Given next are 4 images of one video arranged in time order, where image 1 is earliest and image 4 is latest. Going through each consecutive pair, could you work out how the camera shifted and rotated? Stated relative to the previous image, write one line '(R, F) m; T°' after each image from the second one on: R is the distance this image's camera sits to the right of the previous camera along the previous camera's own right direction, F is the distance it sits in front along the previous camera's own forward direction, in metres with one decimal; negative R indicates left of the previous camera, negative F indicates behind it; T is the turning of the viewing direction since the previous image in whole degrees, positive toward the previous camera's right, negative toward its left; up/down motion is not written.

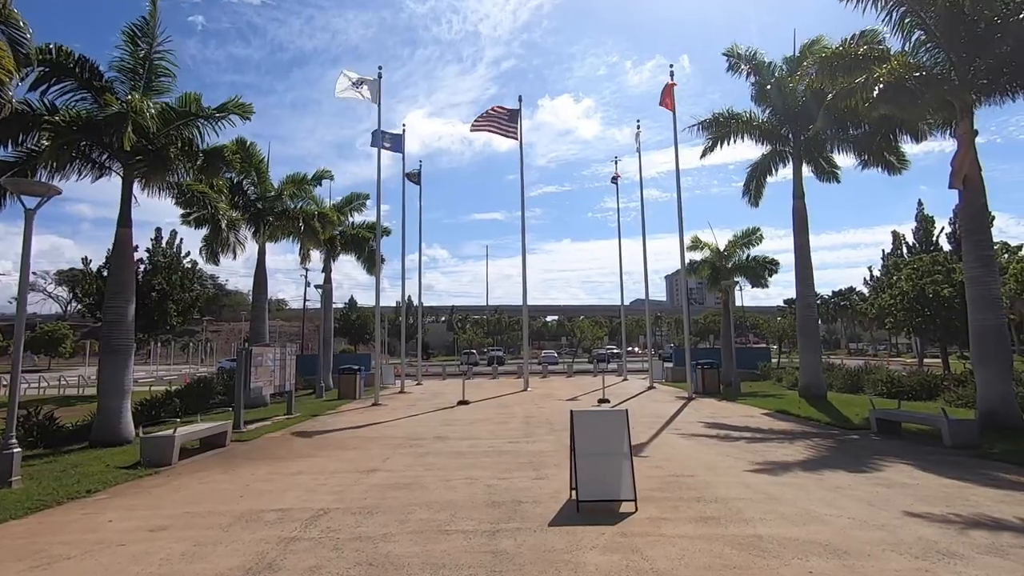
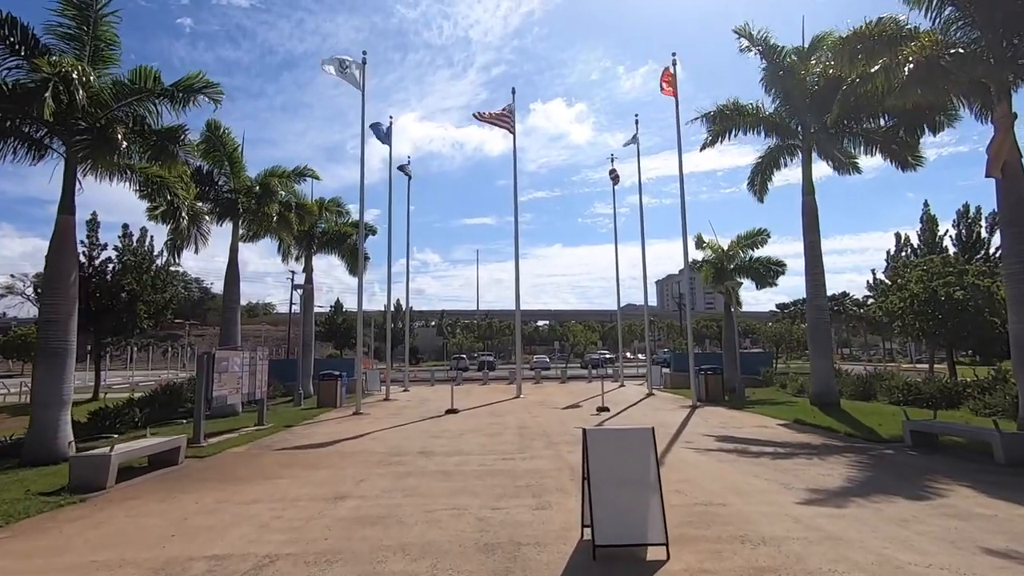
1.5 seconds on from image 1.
(-0.1, +1.6) m; +1°
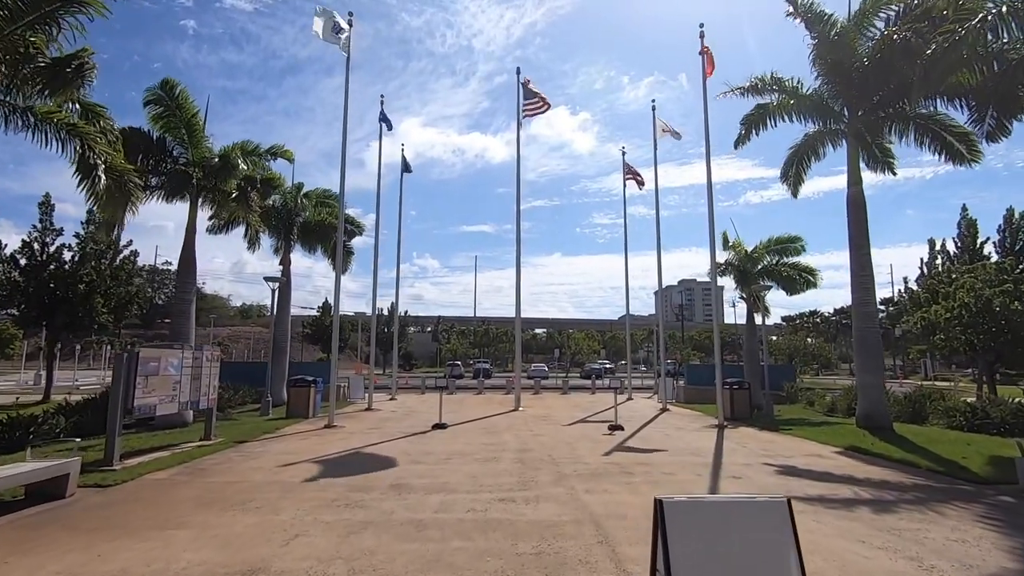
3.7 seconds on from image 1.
(-0.1, +3.0) m; 0°
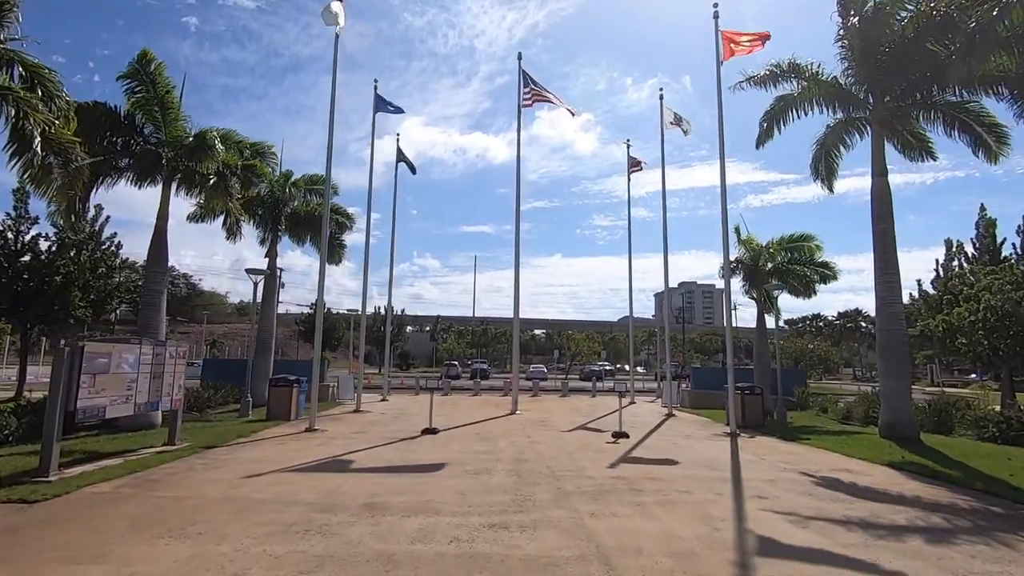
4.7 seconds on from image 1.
(0.0, +1.4) m; 0°
